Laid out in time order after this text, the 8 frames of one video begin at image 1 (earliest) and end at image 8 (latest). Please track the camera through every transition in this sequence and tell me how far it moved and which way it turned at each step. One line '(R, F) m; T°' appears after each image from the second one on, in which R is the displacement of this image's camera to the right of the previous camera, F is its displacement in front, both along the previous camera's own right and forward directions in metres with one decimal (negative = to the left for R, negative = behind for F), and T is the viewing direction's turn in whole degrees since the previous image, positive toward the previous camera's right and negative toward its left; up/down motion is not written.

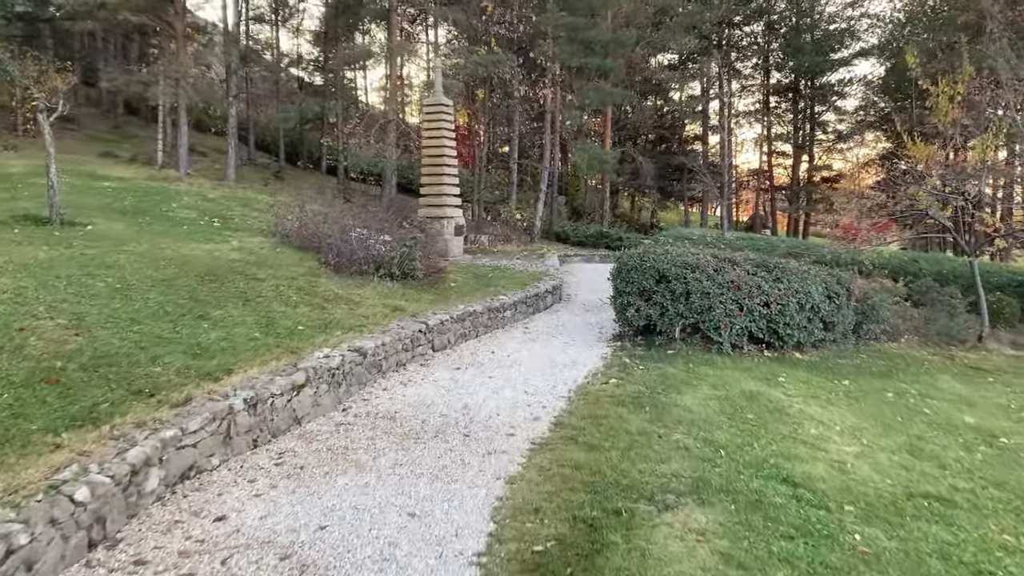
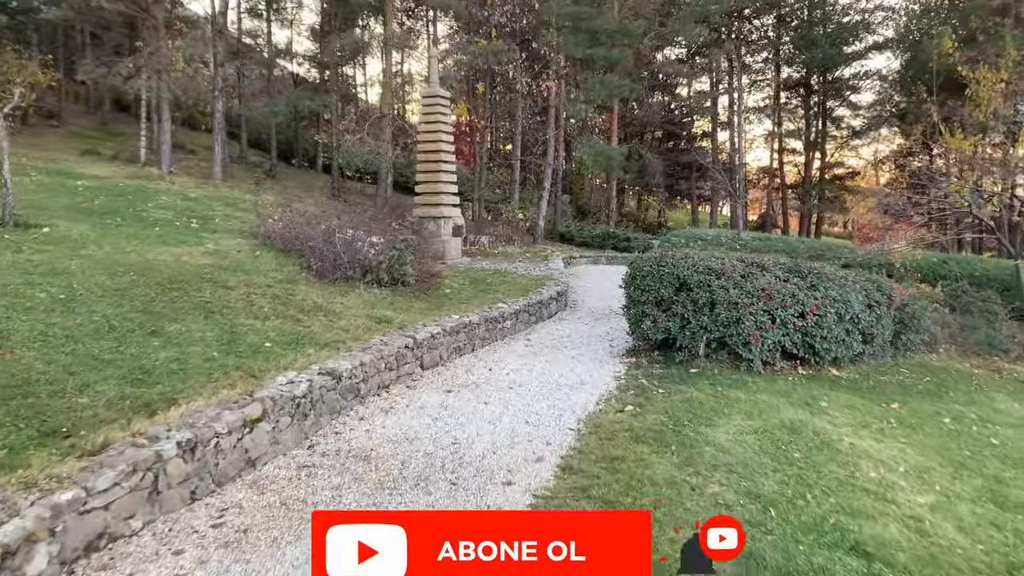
(0.0, +0.8) m; 0°
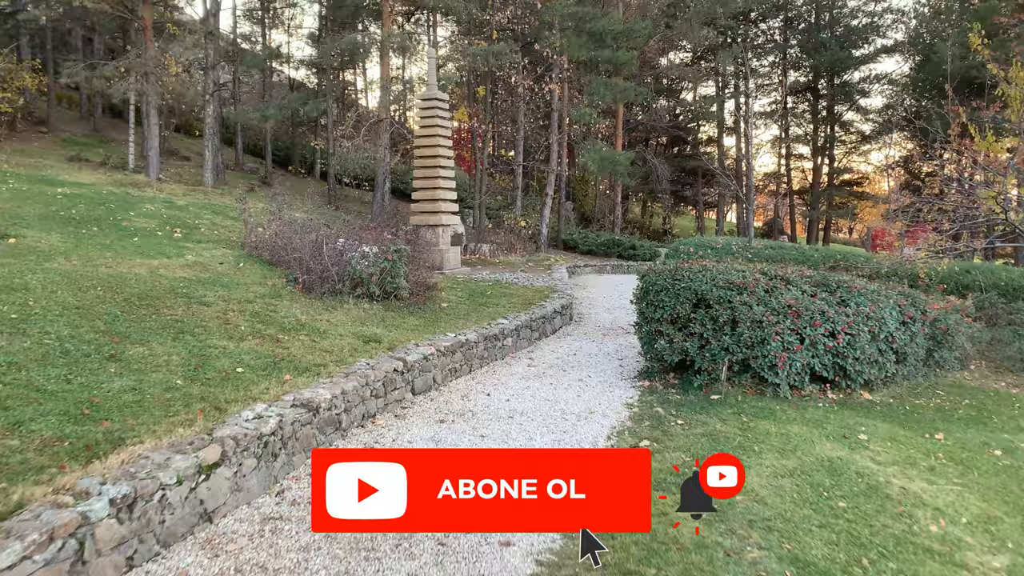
(0.0, +0.6) m; 0°
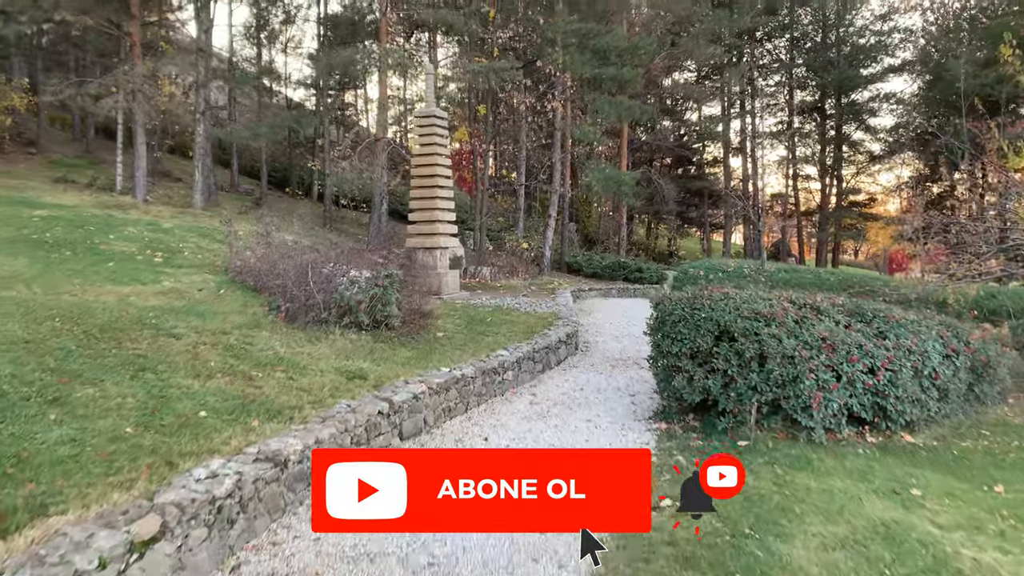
(0.0, +0.6) m; 0°
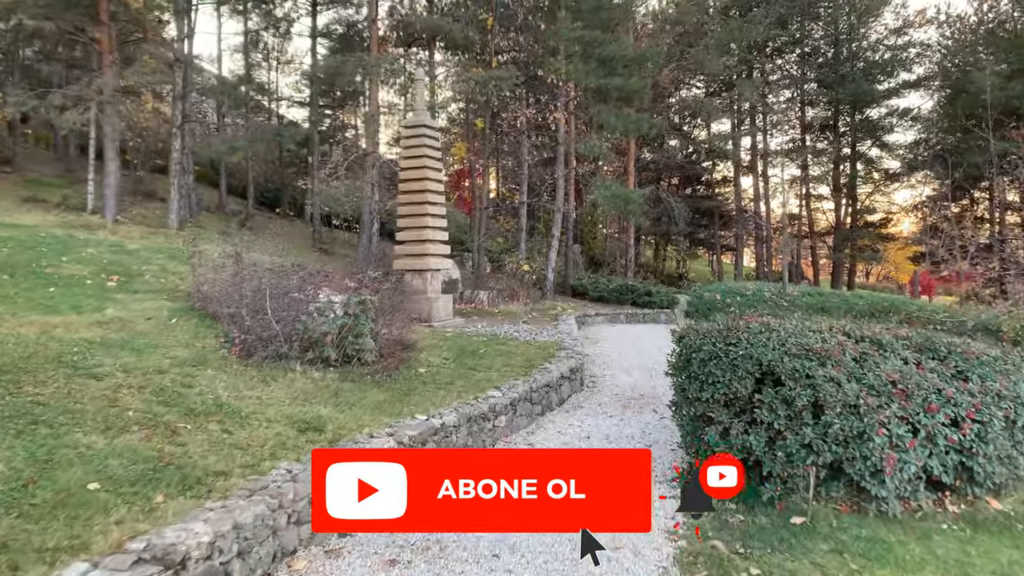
(+0.1, +1.0) m; 0°
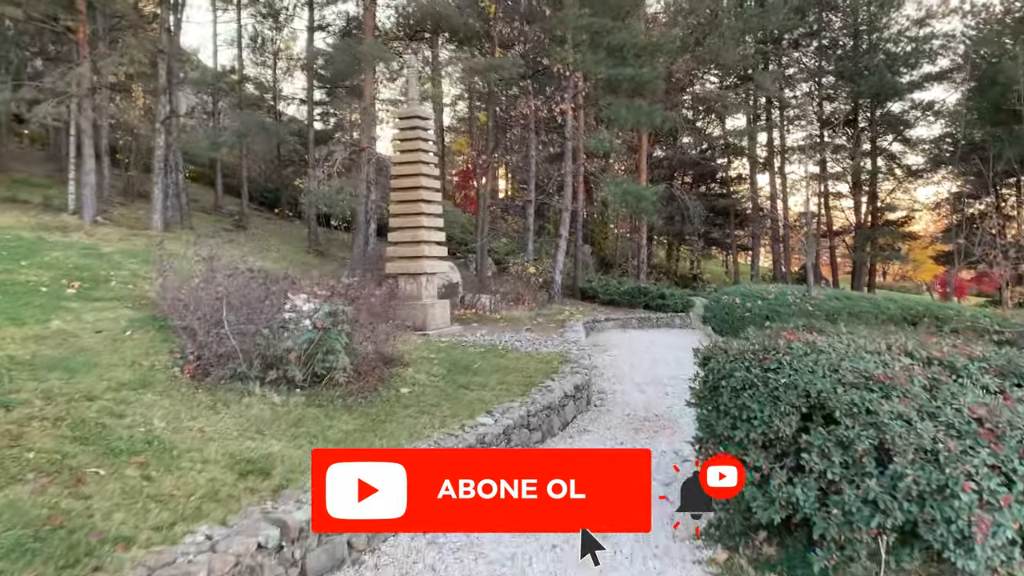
(+0.1, +0.8) m; -1°
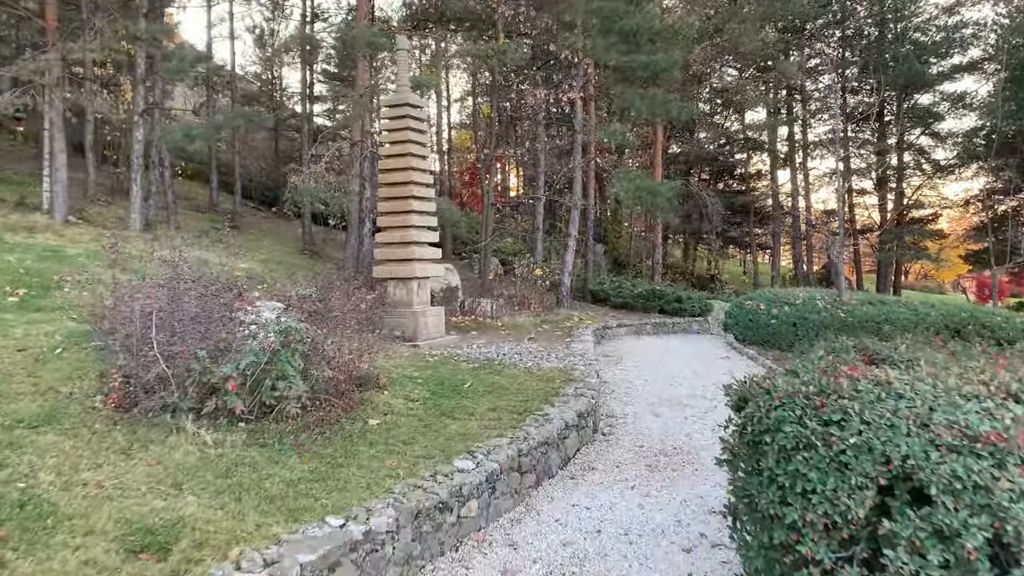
(+0.1, +0.9) m; -1°
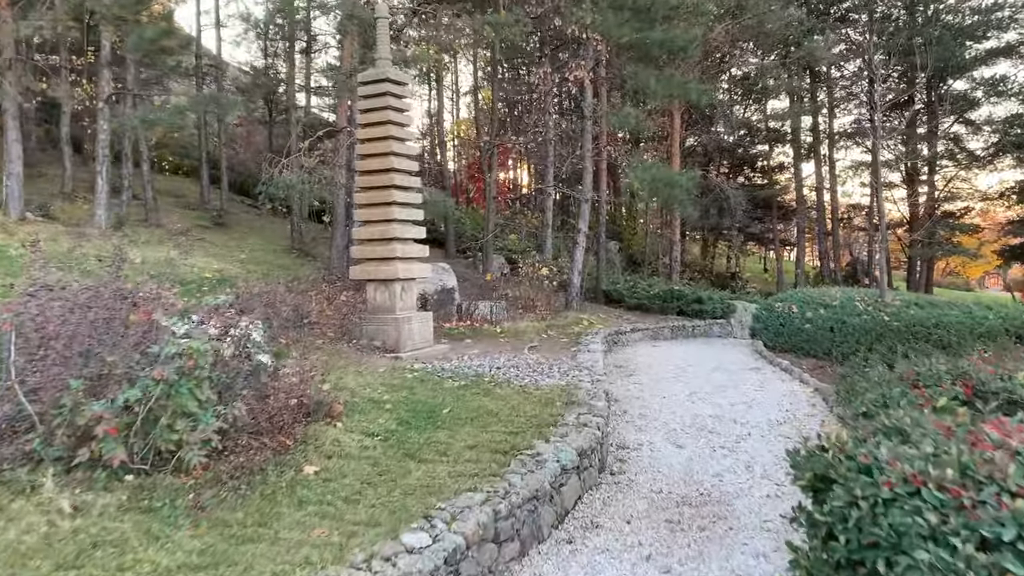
(+0.2, +1.0) m; -1°
